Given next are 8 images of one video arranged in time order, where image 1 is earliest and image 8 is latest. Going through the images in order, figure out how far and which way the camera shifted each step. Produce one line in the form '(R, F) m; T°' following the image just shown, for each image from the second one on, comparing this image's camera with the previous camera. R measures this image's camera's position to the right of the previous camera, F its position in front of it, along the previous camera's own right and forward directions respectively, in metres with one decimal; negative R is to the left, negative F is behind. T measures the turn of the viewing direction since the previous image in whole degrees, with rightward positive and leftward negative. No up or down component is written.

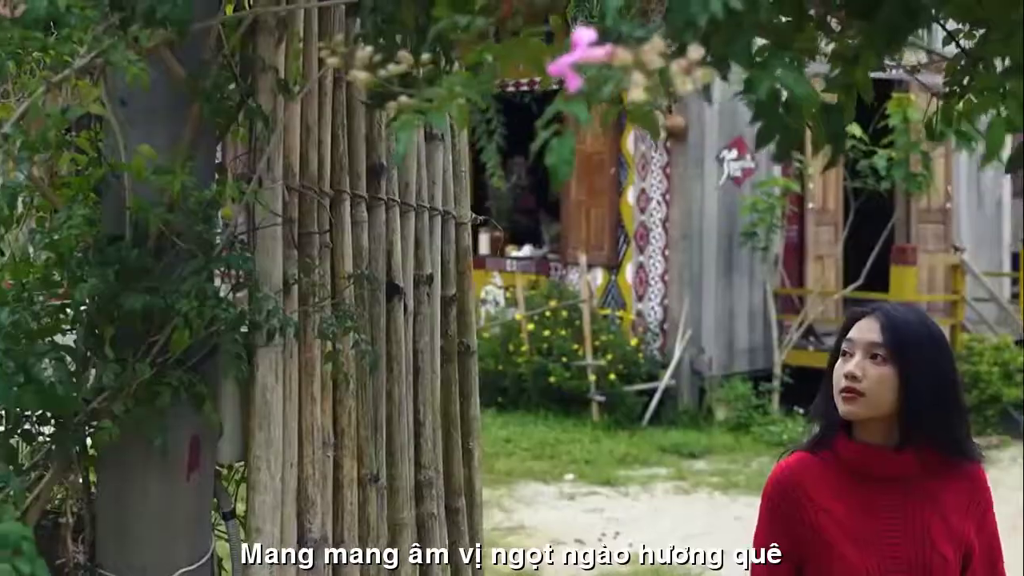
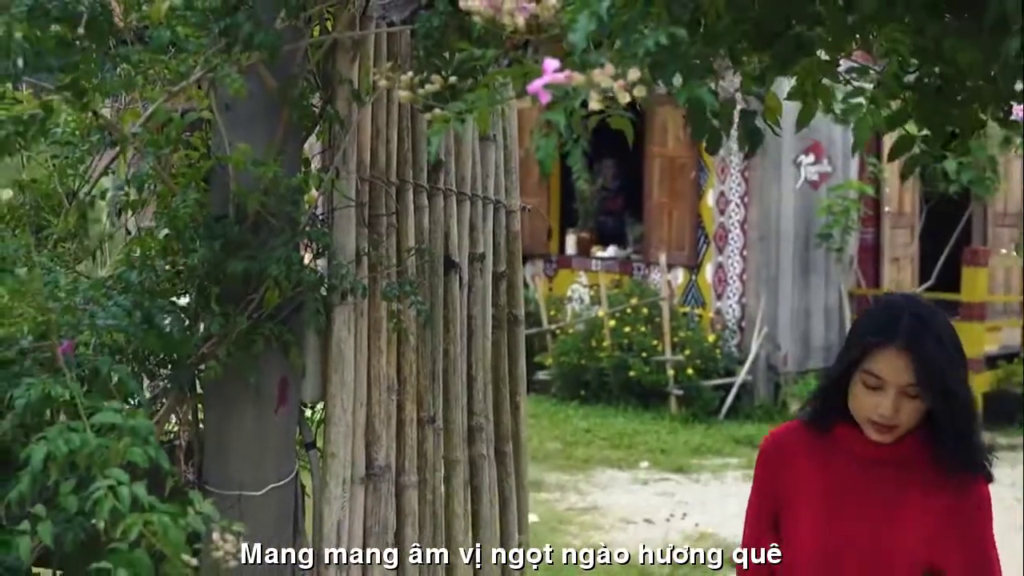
(+0.1, -0.4) m; -3°
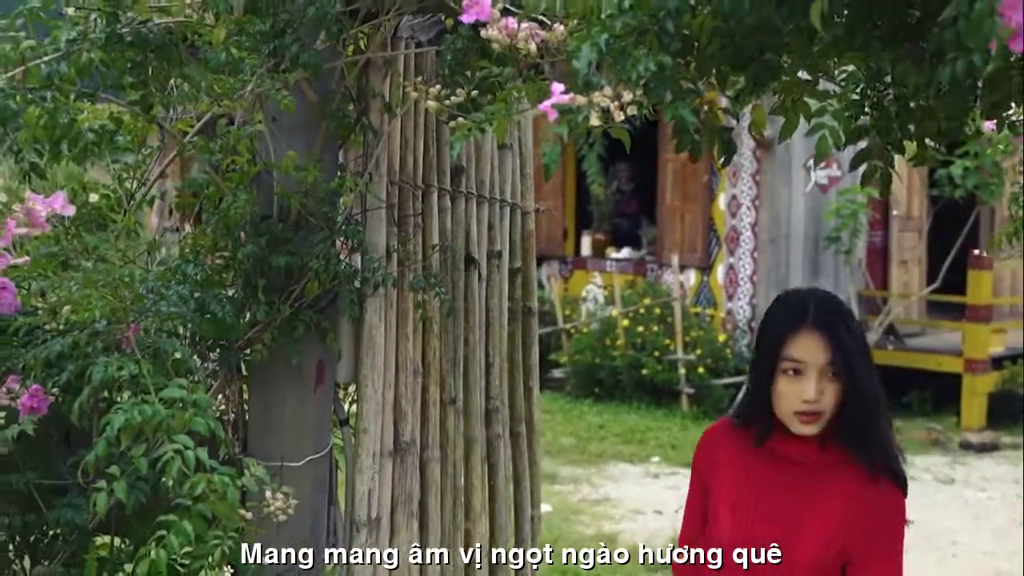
(0.0, -0.3) m; 0°
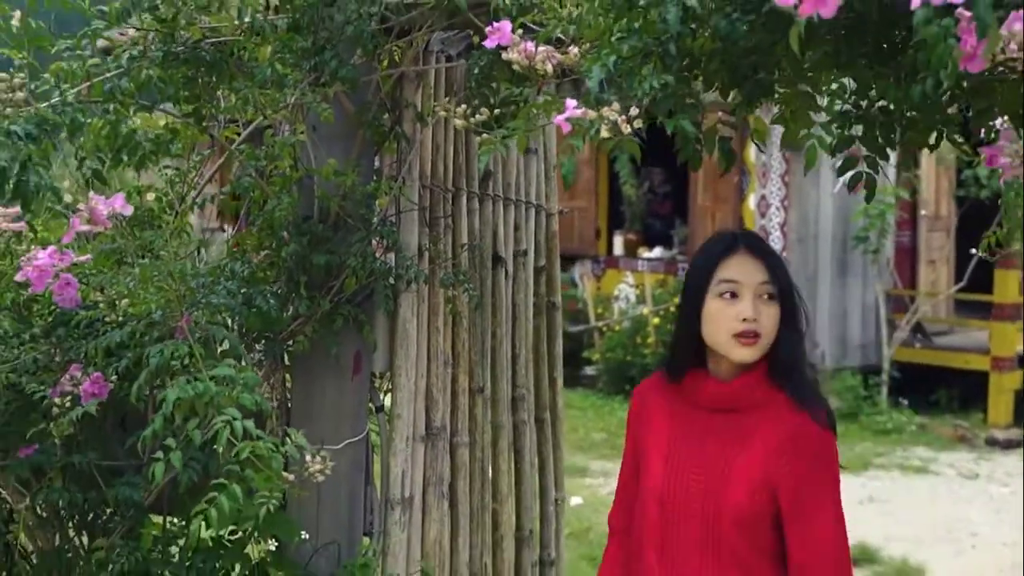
(0.0, -0.2) m; -1°
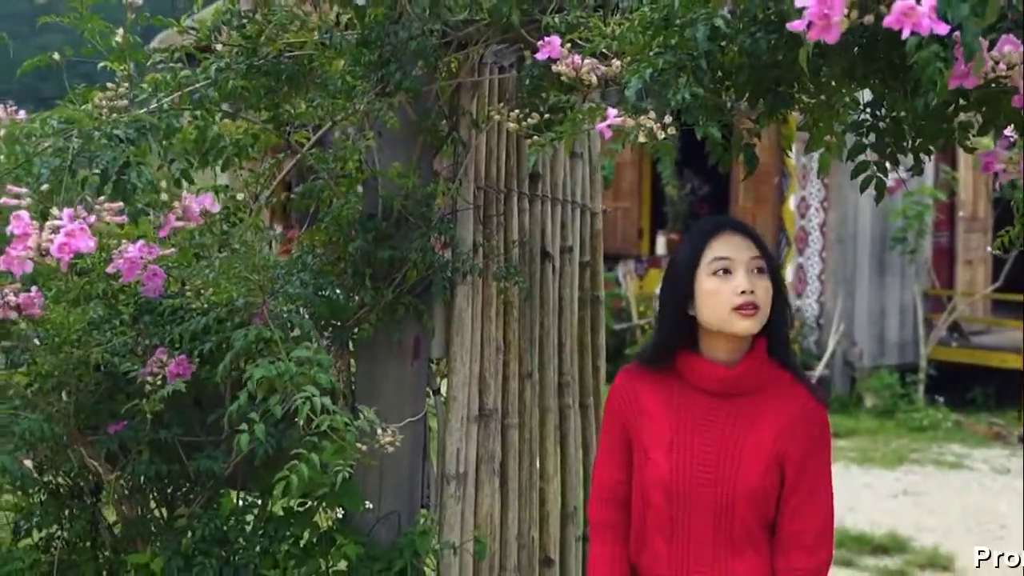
(0.0, -0.3) m; -1°
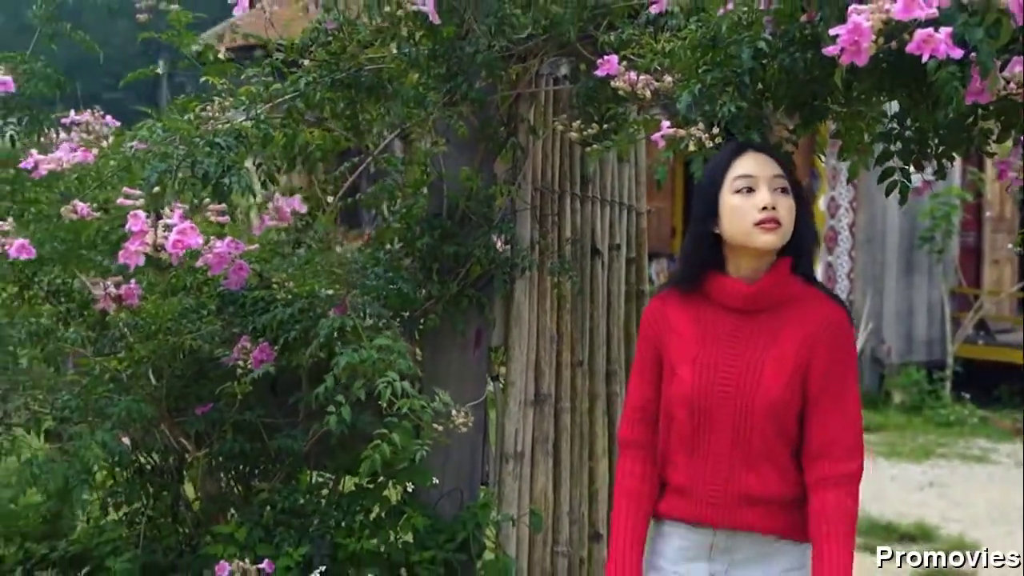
(0.0, -0.3) m; -1°
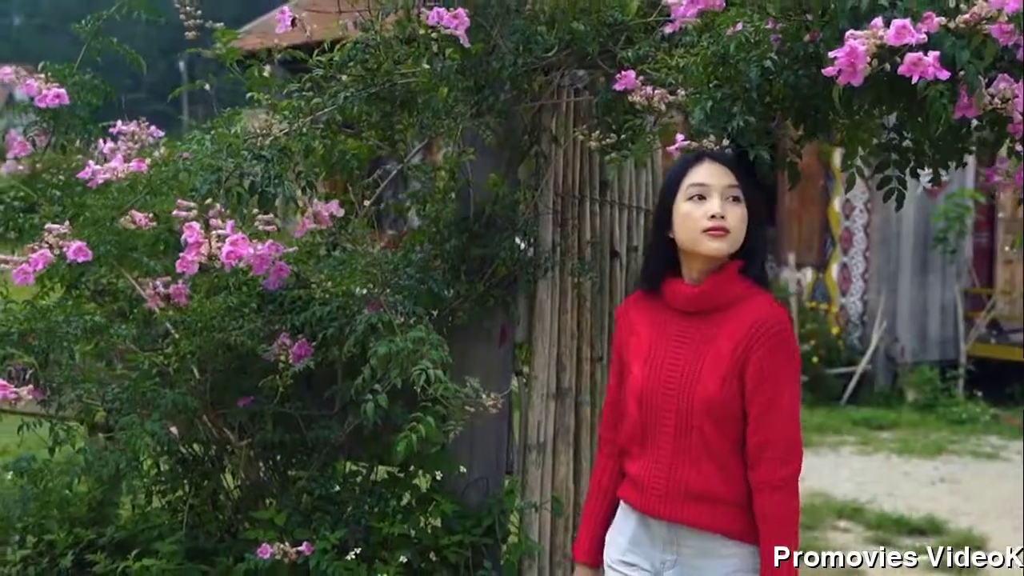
(0.0, -0.2) m; -1°
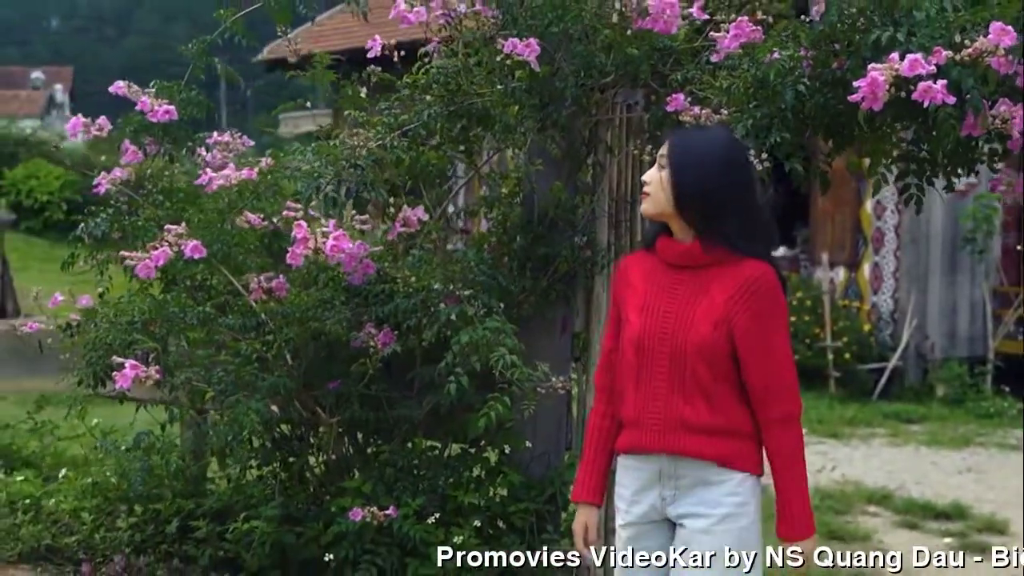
(0.0, -0.4) m; -1°
